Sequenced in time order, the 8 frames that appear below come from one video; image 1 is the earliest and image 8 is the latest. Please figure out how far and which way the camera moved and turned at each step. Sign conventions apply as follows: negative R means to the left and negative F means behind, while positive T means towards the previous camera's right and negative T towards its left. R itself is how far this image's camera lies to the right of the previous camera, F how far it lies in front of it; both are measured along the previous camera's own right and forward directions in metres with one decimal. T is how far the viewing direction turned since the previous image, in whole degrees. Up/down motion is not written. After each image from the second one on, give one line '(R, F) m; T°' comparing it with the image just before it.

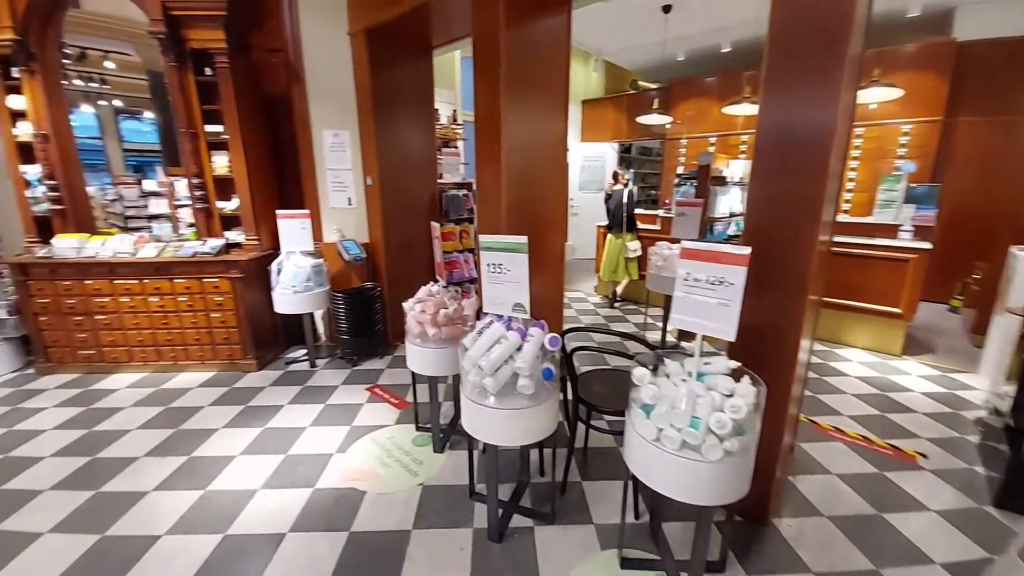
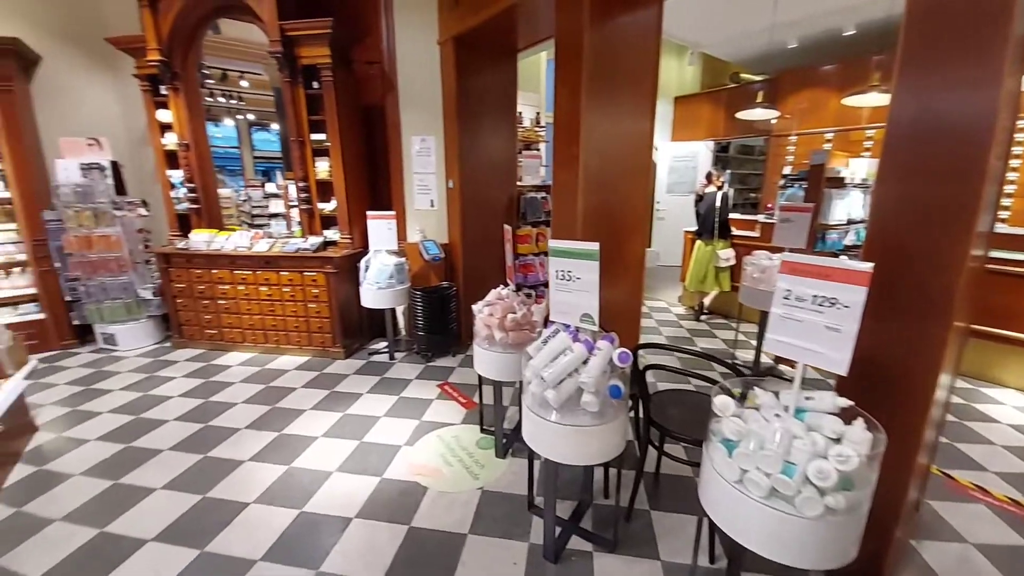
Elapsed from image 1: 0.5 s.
(0.0, +0.1) m; -11°
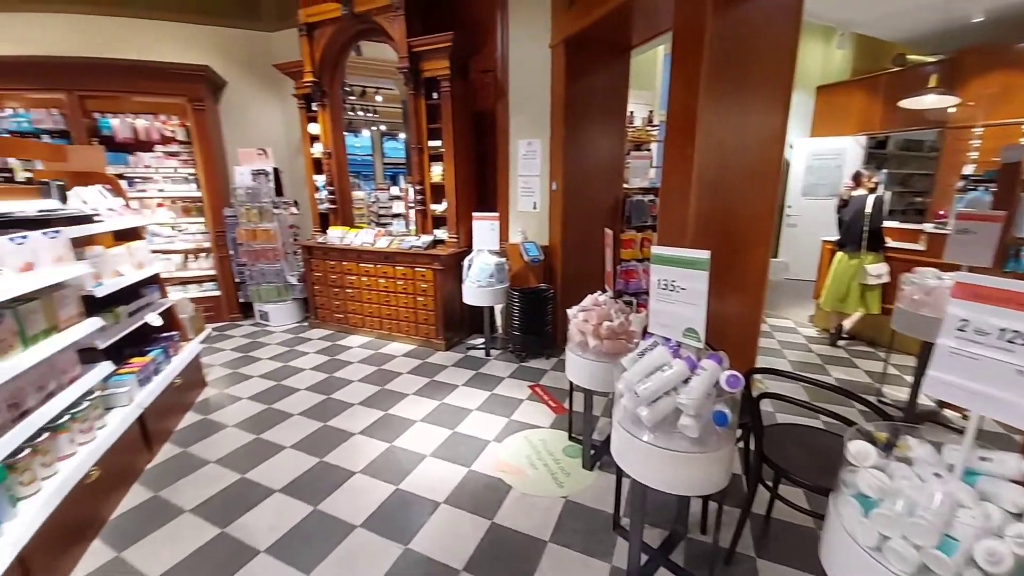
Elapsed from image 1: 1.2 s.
(0.0, 0.0) m; -14°
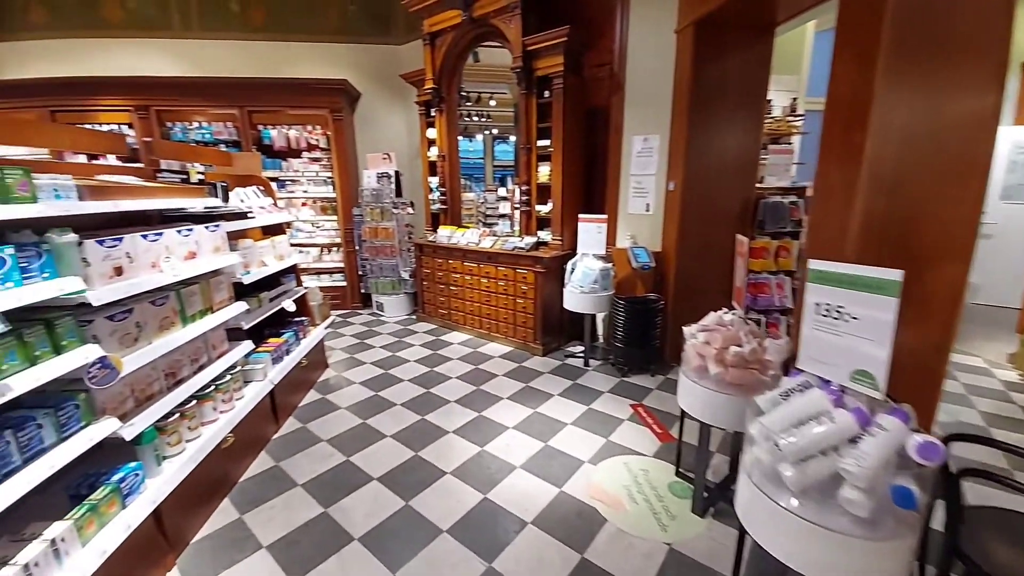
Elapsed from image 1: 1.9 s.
(0.0, +0.2) m; -14°
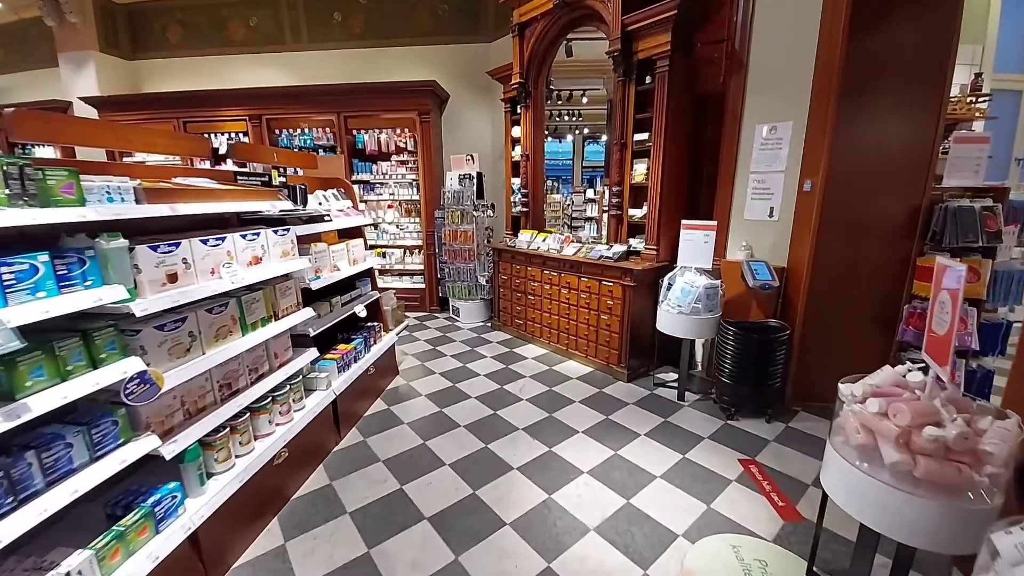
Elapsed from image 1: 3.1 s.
(0.0, +0.4) m; -12°
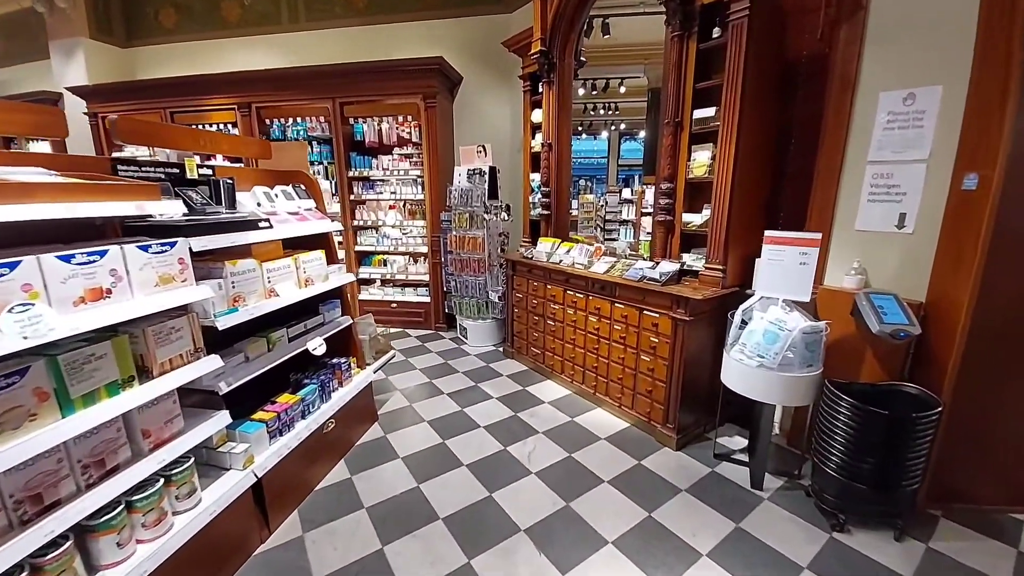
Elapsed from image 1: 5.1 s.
(+0.1, +0.8) m; -4°
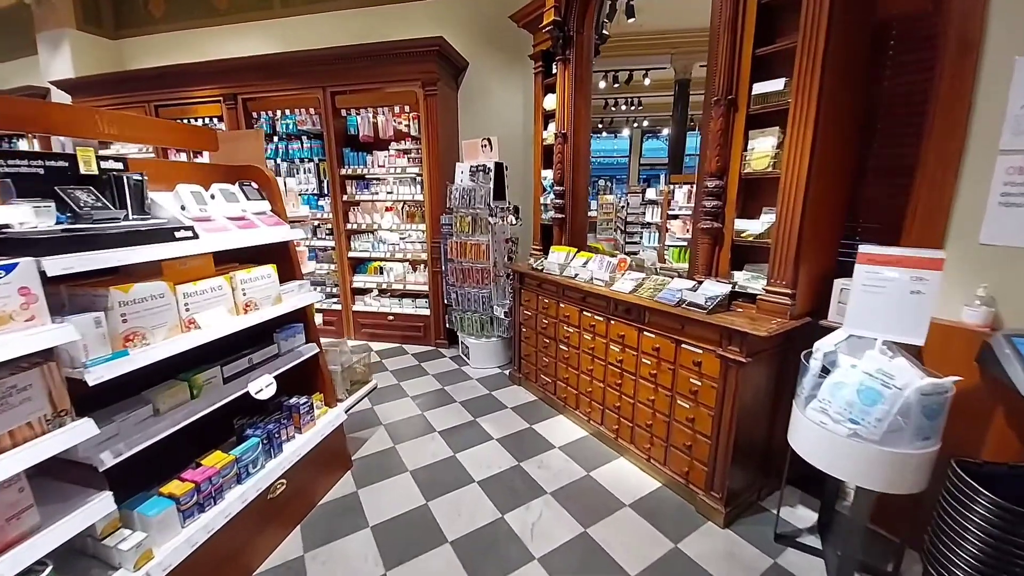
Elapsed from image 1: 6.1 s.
(+0.1, +0.5) m; -3°
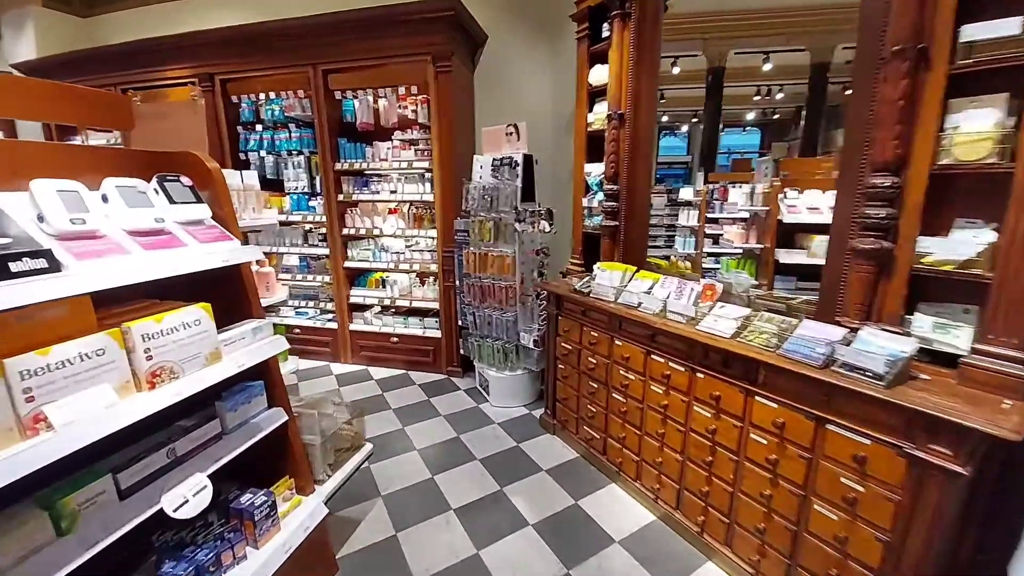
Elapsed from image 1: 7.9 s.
(-0.2, +0.7) m; -1°
